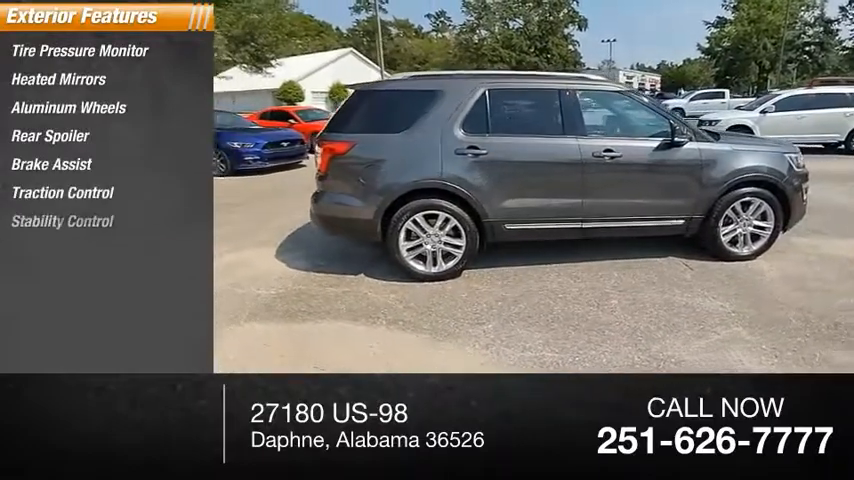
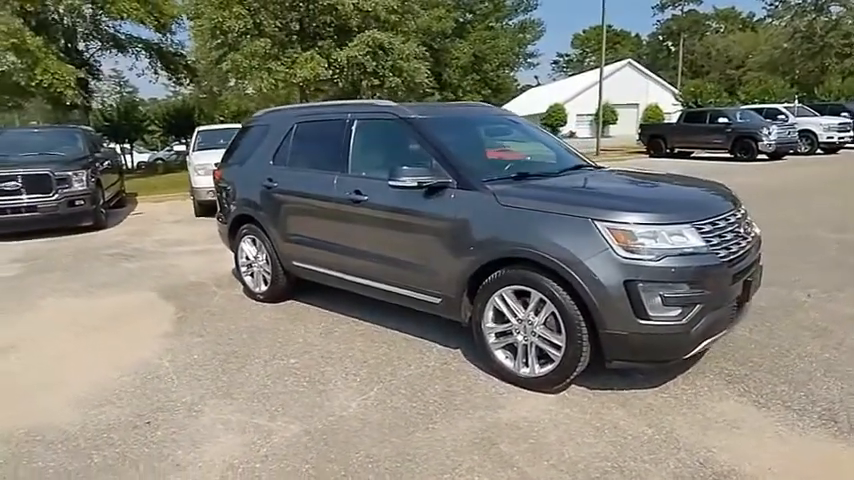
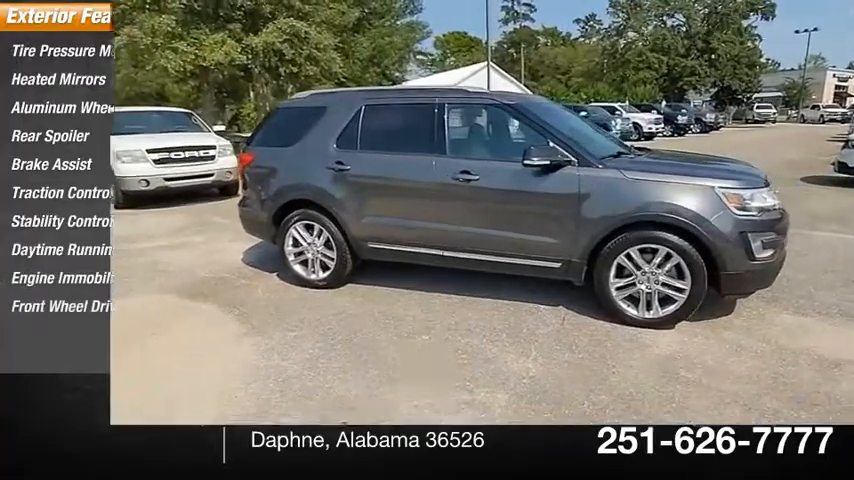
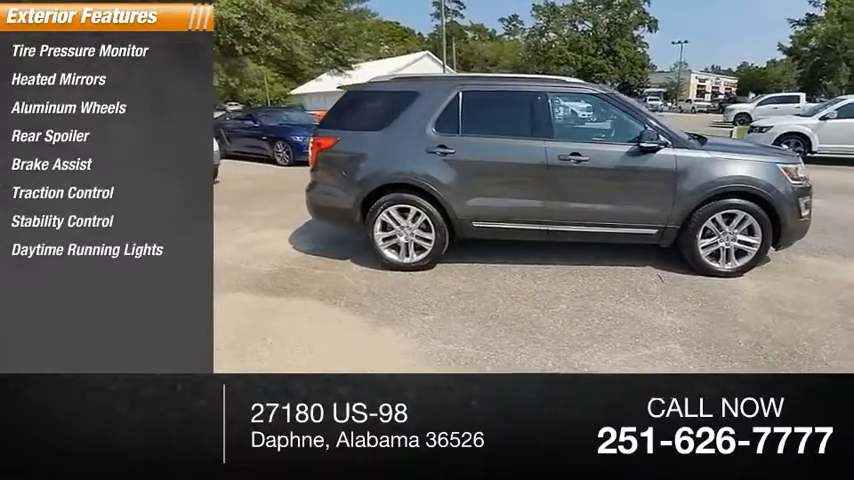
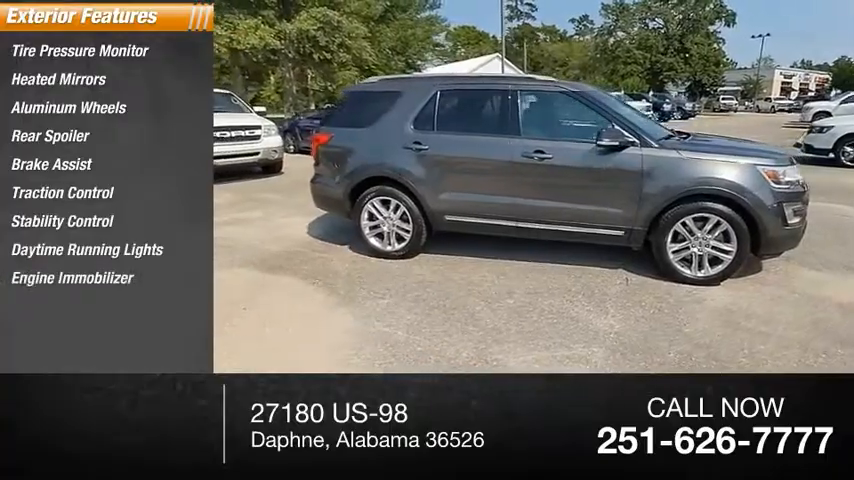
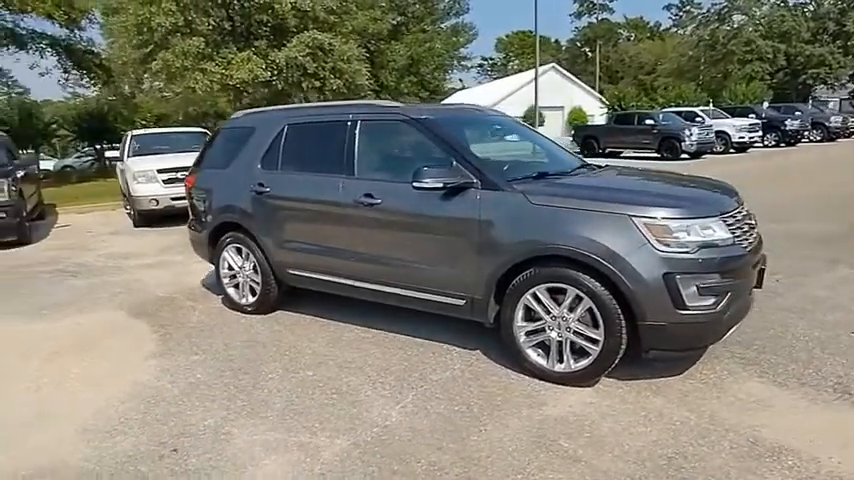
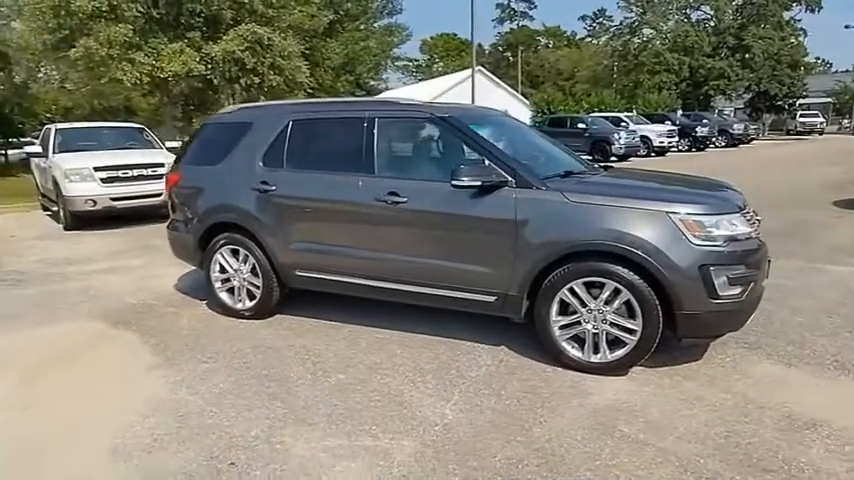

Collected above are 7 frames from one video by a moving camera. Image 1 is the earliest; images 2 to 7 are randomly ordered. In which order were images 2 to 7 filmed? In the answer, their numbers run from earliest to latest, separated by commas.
4, 5, 3, 7, 6, 2
